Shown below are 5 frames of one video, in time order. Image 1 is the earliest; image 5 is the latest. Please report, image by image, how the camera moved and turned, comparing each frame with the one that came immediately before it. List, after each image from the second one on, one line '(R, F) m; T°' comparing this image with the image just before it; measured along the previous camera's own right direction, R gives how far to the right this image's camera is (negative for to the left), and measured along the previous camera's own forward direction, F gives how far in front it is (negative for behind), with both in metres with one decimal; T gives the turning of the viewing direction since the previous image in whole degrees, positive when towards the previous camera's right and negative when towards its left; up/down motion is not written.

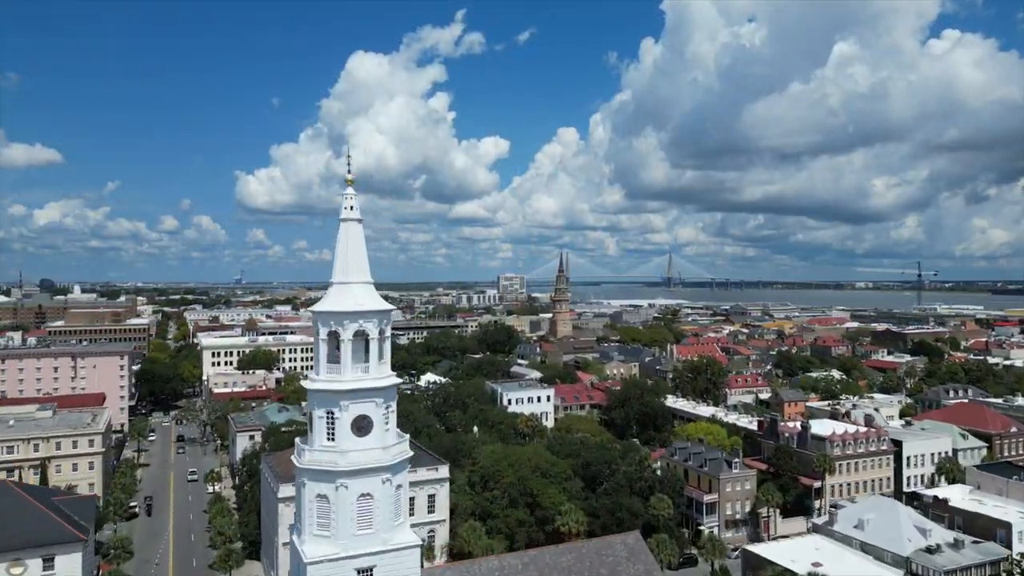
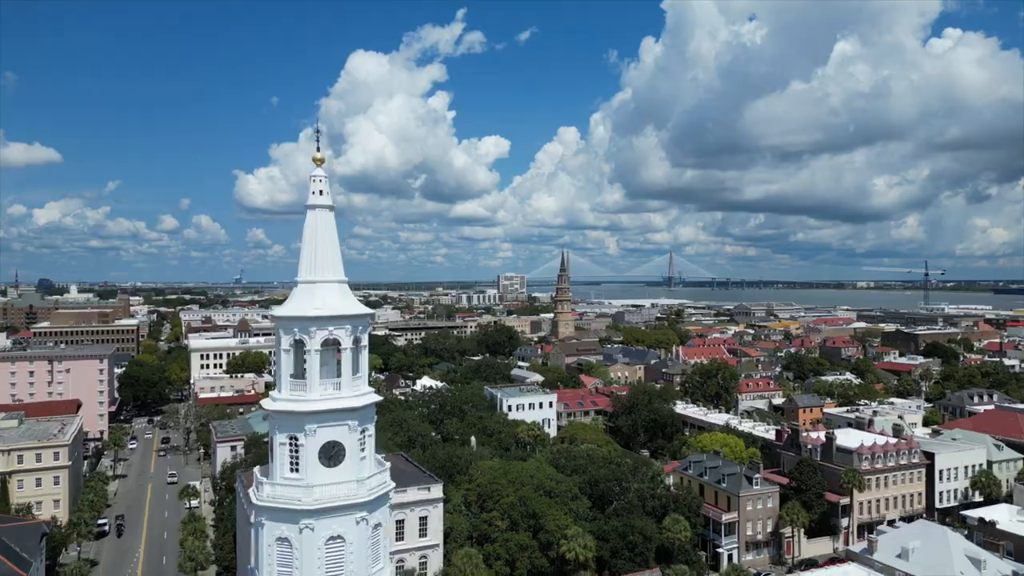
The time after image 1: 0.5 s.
(0.0, +1.4) m; 0°
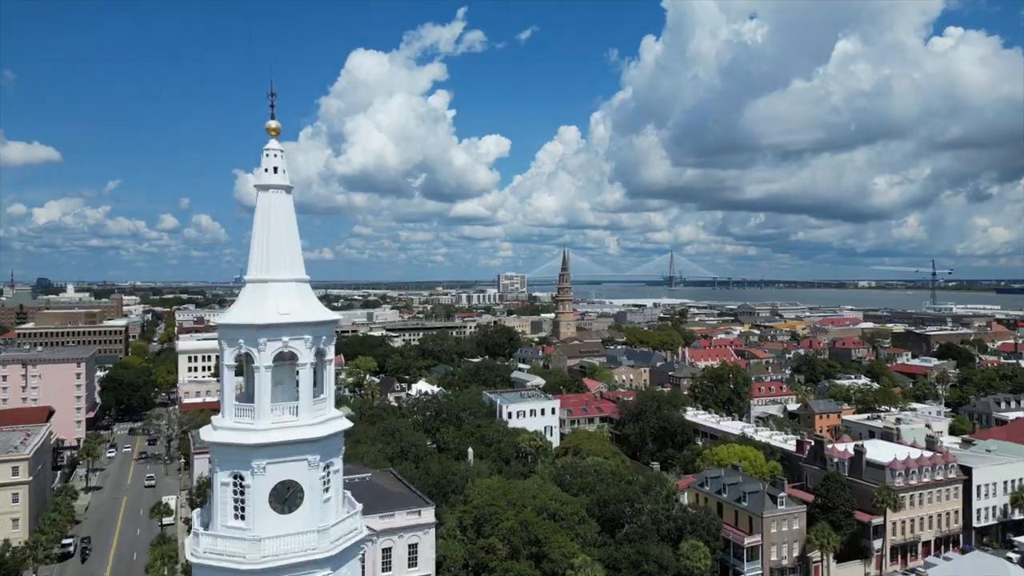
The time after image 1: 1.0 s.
(0.0, +1.4) m; 0°
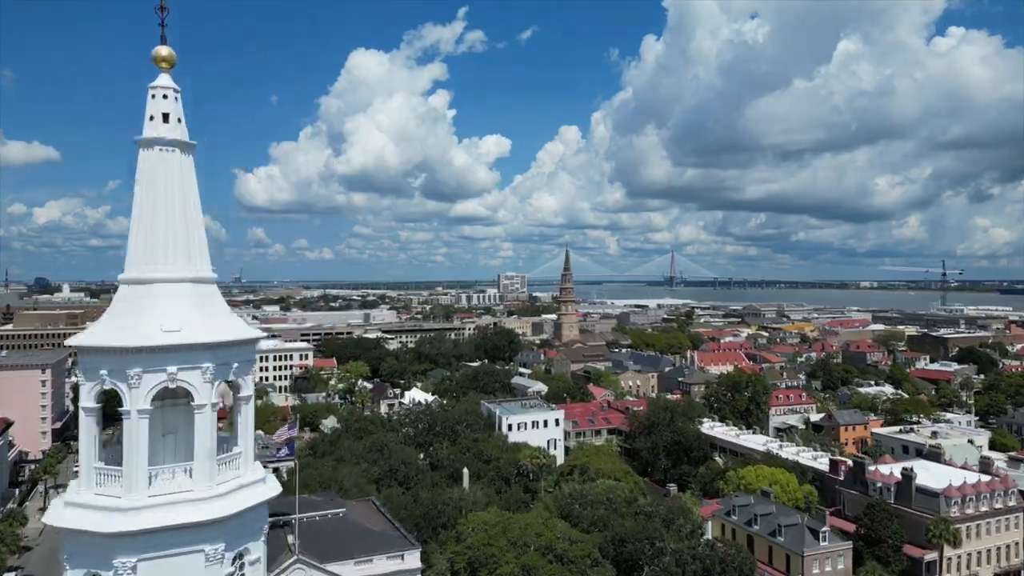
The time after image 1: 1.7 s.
(0.0, +1.9) m; 0°
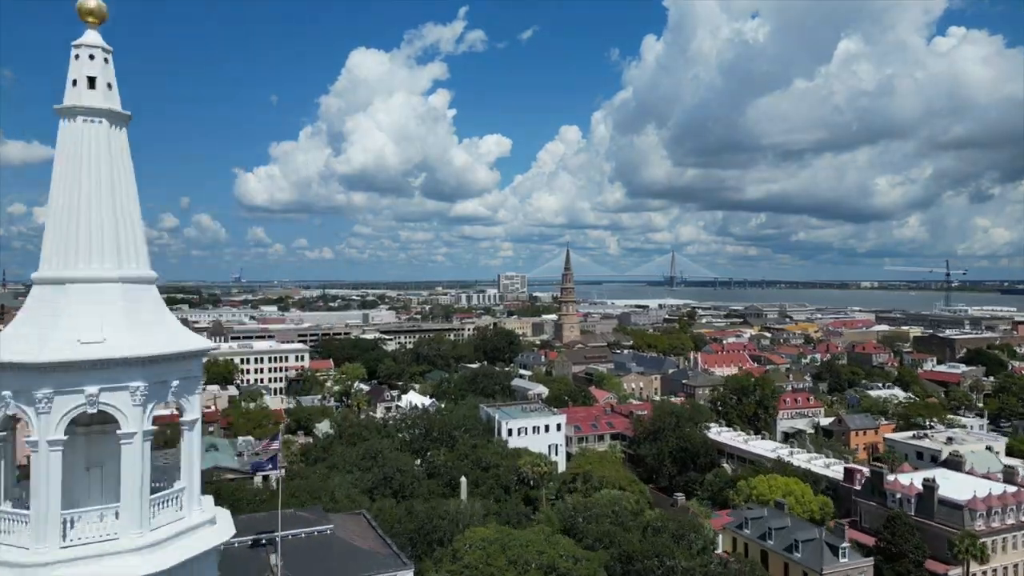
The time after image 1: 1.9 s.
(0.0, +0.7) m; 0°
